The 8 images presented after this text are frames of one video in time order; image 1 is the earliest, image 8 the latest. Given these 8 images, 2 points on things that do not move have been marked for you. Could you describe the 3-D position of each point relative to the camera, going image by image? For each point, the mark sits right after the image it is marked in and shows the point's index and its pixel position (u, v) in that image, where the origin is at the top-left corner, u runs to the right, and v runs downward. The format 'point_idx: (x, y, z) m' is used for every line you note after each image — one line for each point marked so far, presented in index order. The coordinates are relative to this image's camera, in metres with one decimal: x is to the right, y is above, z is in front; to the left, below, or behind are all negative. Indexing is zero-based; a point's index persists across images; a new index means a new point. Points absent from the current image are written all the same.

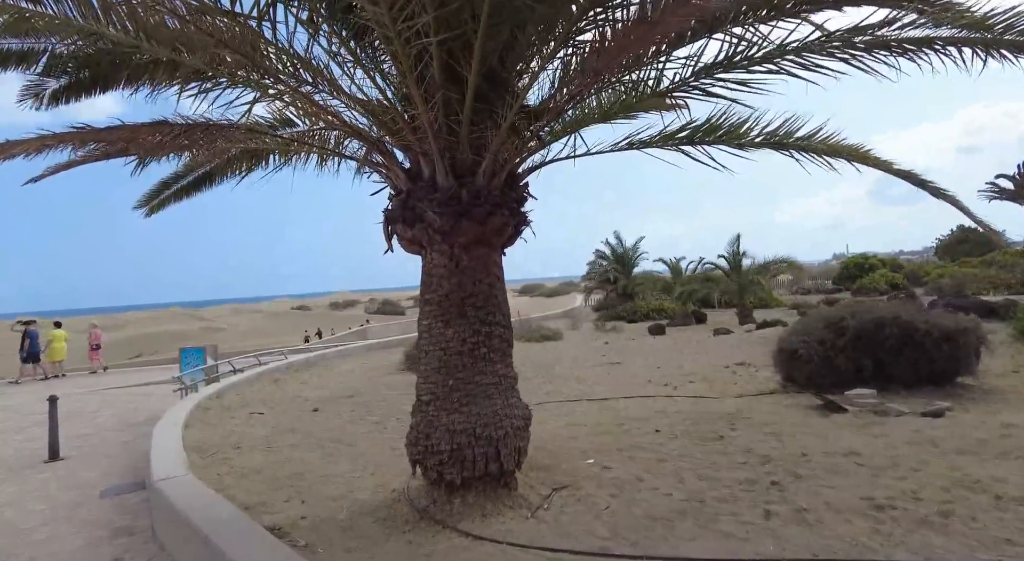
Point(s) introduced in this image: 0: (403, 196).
0: (-0.8, +0.7, +4.3) m
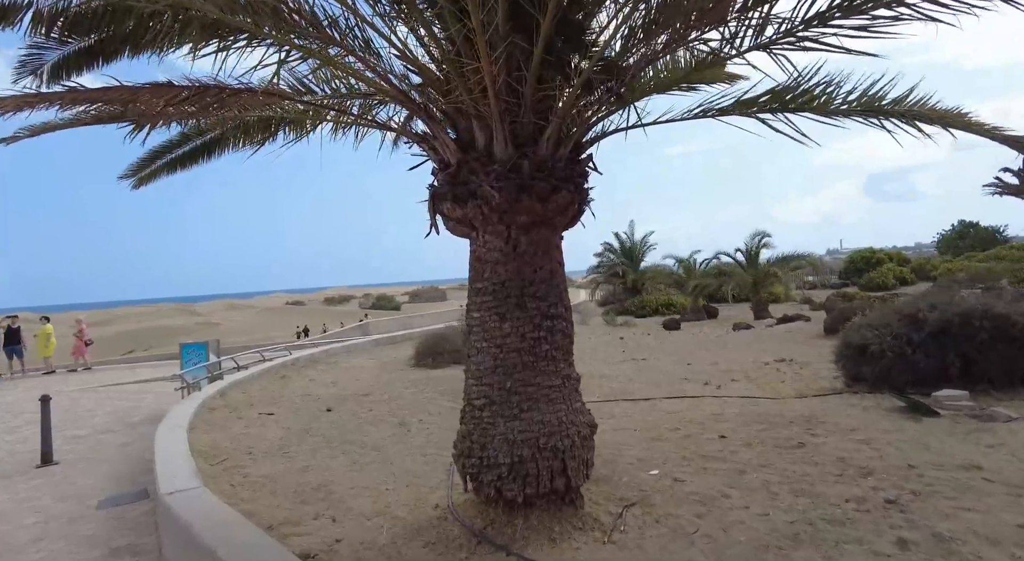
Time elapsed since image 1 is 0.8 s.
0: (-0.4, +0.7, +3.7) m
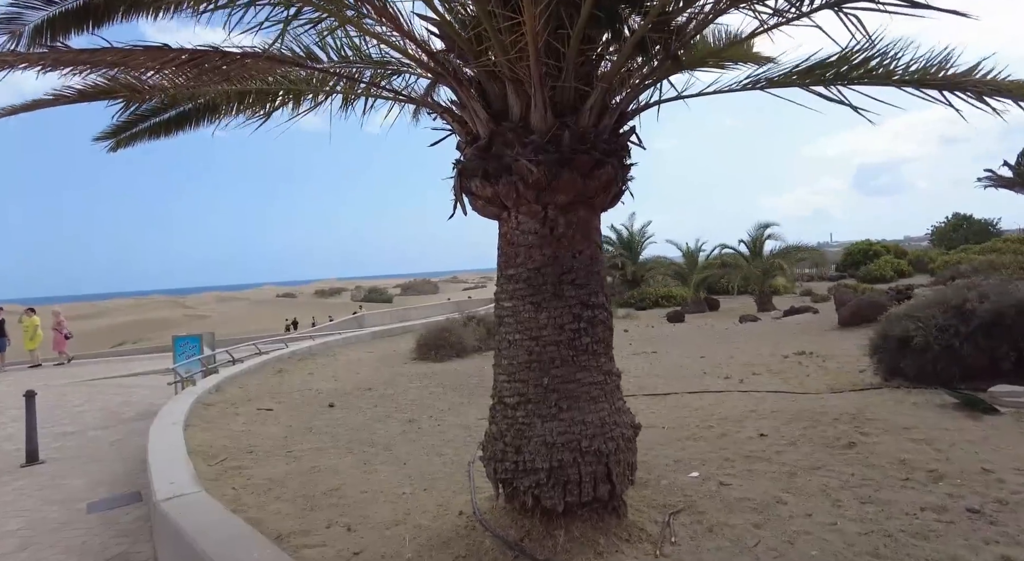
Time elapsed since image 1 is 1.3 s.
0: (-0.2, +0.8, +3.4) m
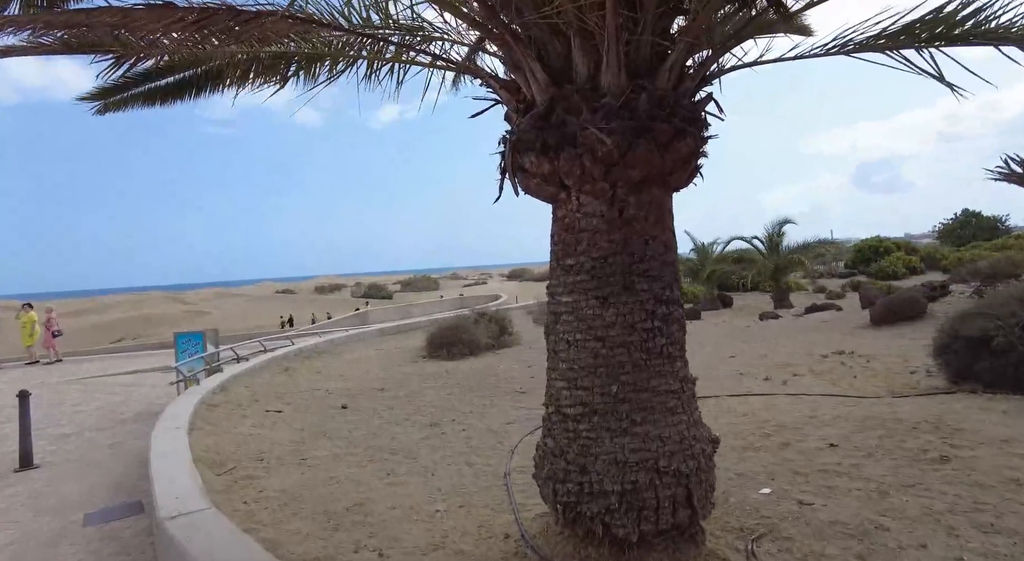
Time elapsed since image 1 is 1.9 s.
0: (+0.1, +0.9, +2.9) m
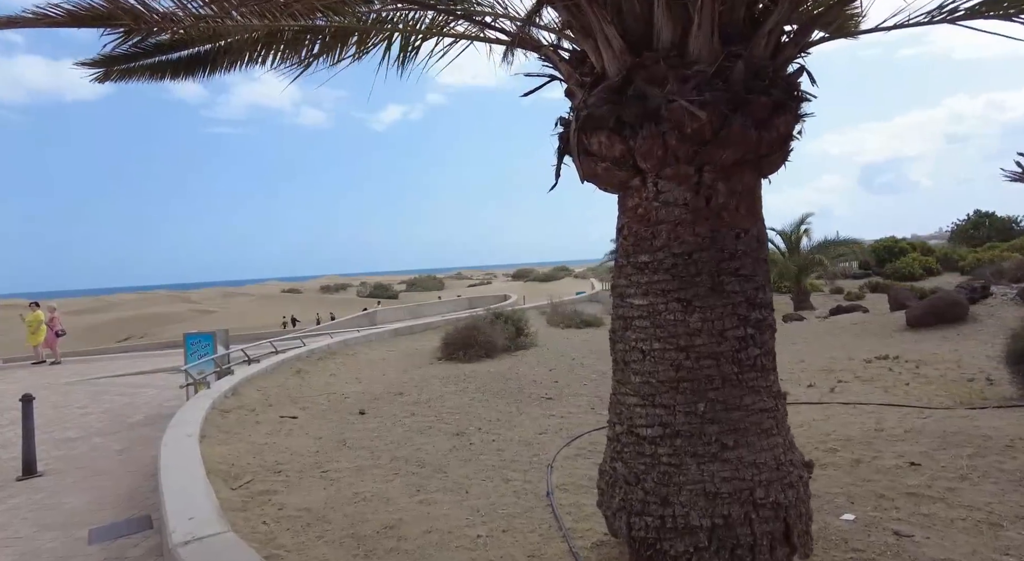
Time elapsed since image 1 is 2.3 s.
0: (+0.5, +0.9, +2.5) m
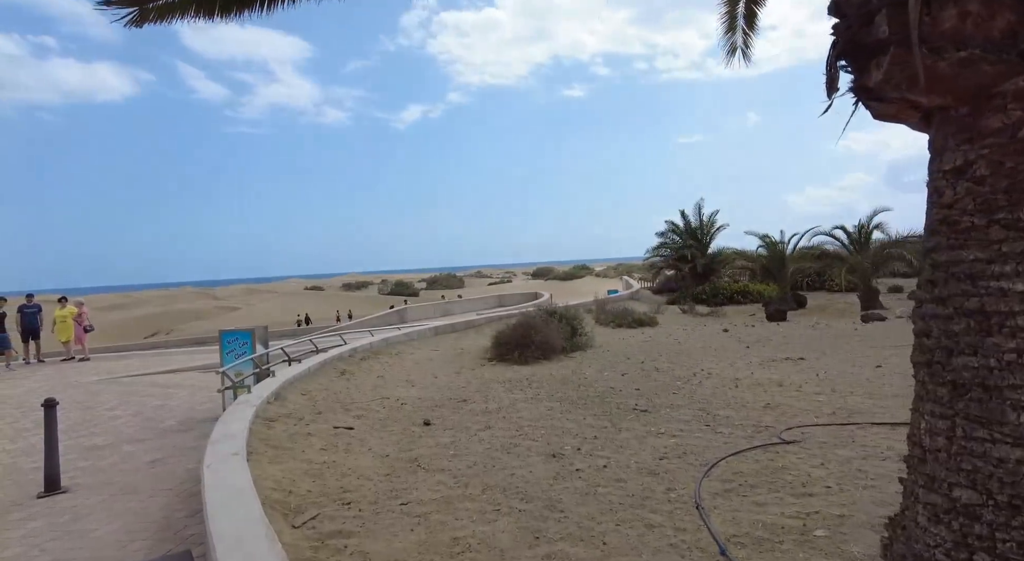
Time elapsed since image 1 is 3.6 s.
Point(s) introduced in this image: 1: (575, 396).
0: (+1.3, +1.0, +1.4) m
1: (+0.8, -1.5, +7.2) m
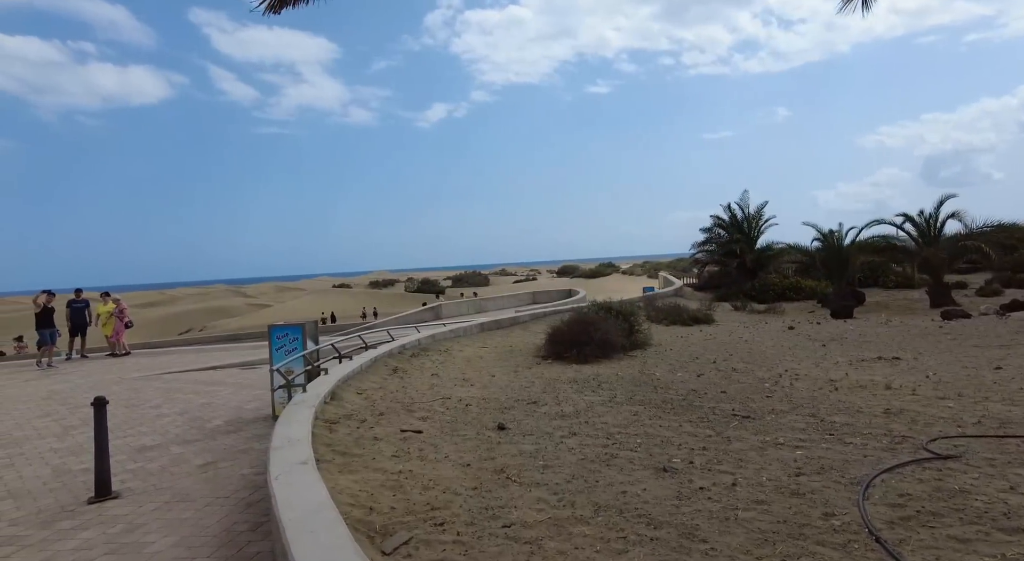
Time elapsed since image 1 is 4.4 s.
0: (+1.9, +1.1, +0.8) m
1: (+1.7, -1.4, +6.5) m
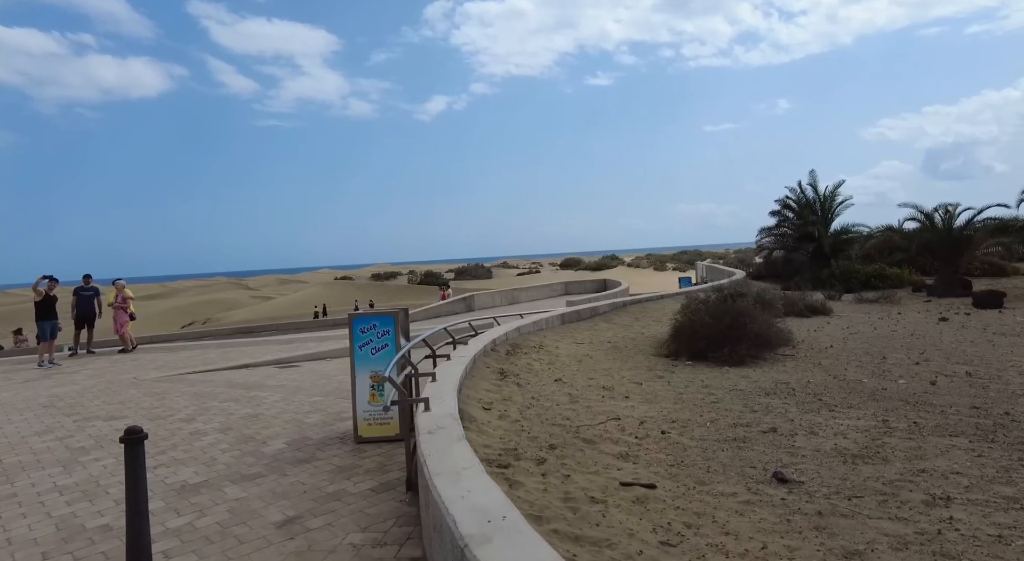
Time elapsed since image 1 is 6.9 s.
0: (+3.7, +1.2, -1.4) m
1: (+3.5, -1.1, +4.4) m
